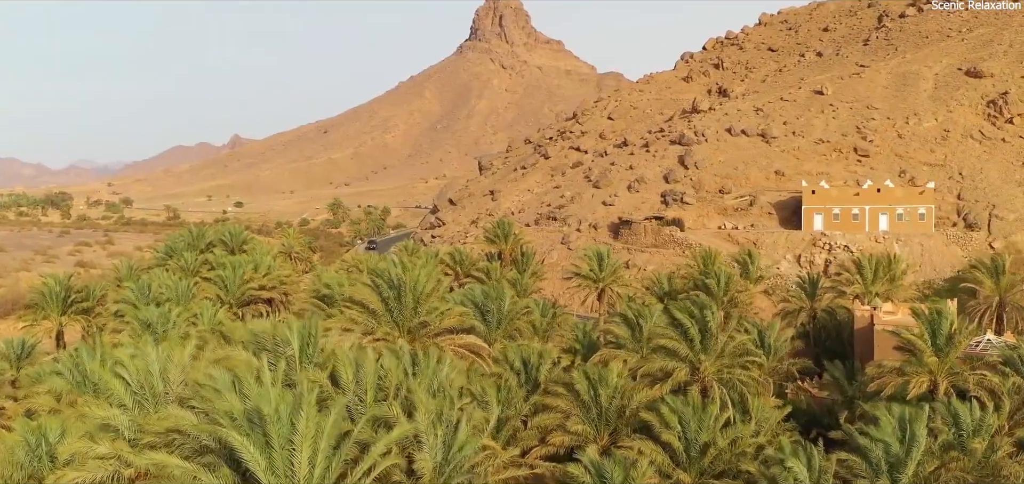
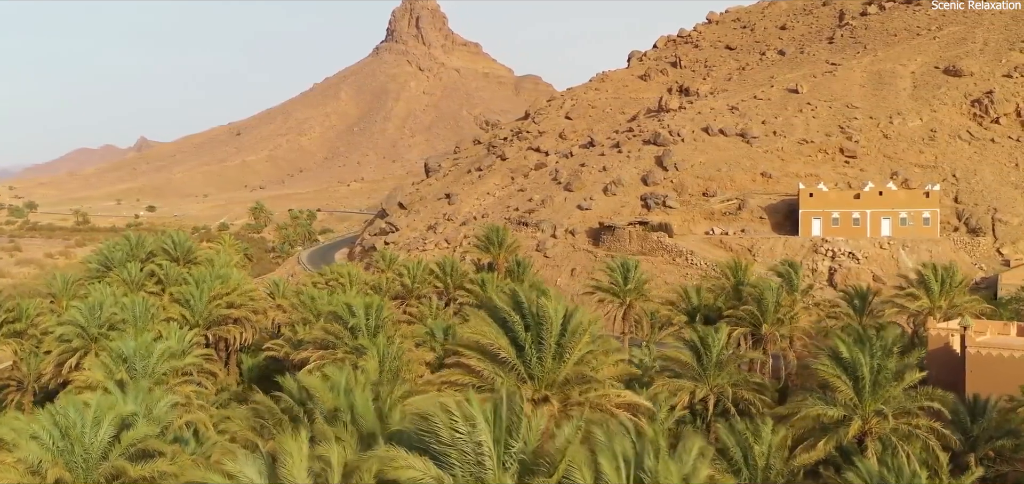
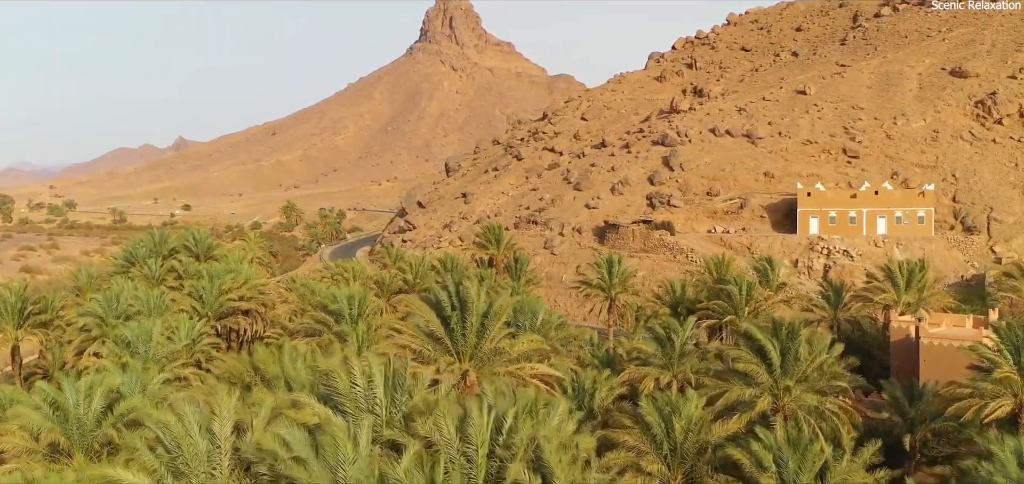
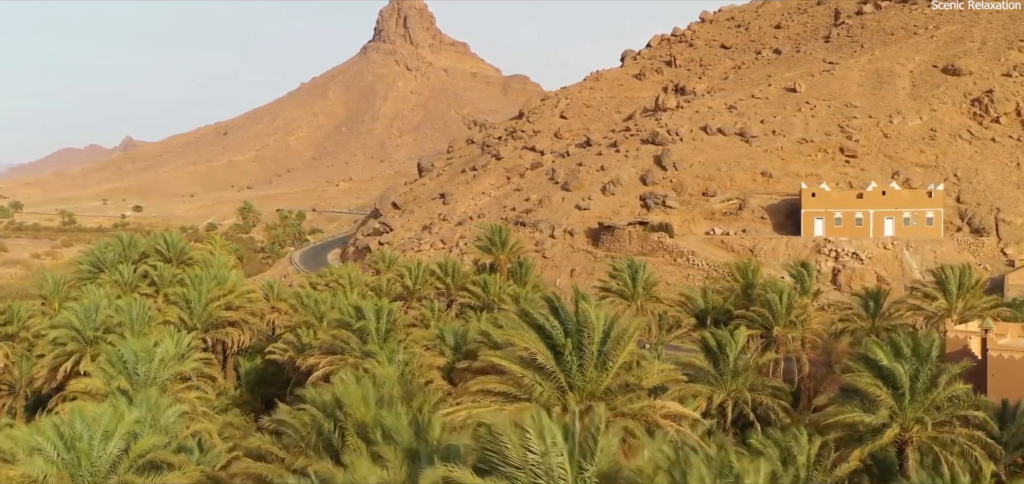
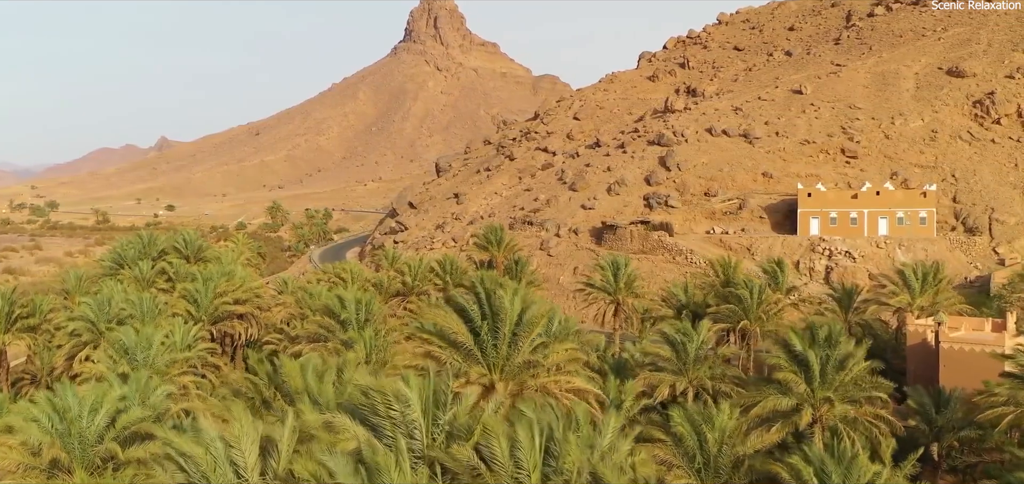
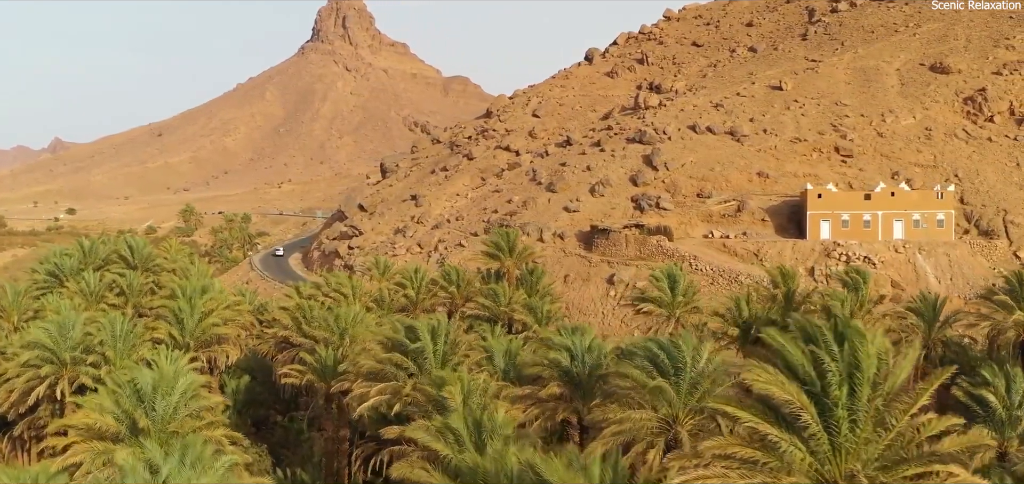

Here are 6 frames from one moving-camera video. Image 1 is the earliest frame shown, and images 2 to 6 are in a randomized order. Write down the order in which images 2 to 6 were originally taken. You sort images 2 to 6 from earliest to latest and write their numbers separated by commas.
3, 5, 2, 4, 6
